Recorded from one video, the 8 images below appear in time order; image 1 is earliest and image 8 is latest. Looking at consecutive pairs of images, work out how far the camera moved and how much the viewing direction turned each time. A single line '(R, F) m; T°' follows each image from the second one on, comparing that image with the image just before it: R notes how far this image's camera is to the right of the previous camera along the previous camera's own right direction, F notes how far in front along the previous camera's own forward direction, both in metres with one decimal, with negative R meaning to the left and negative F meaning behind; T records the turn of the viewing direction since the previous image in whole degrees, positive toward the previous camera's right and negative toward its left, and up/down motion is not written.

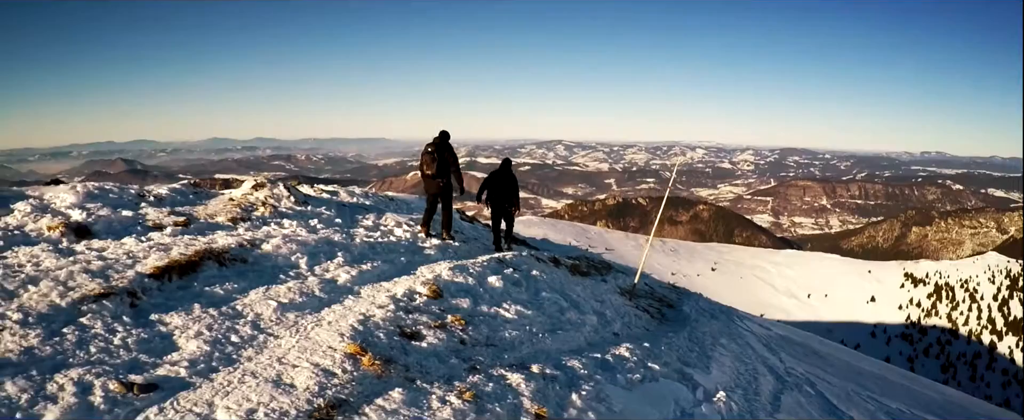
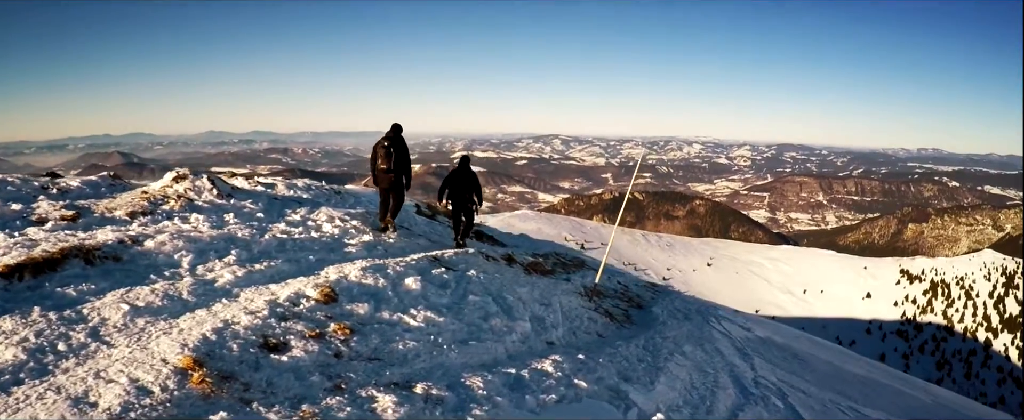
(+1.2, +1.1) m; 0°
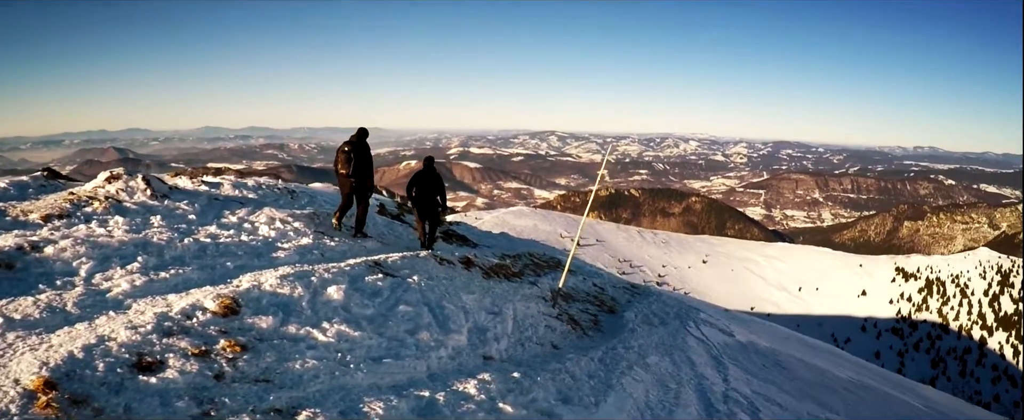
(+0.9, +0.7) m; 0°
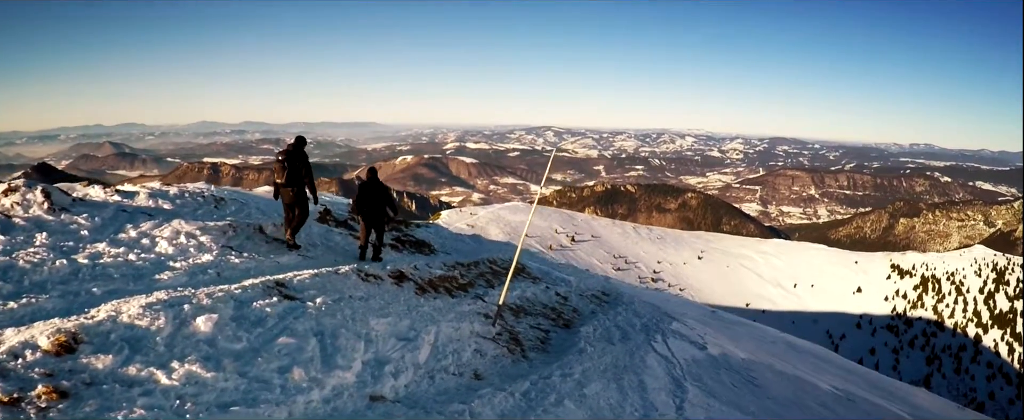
(+1.3, +0.8) m; 0°
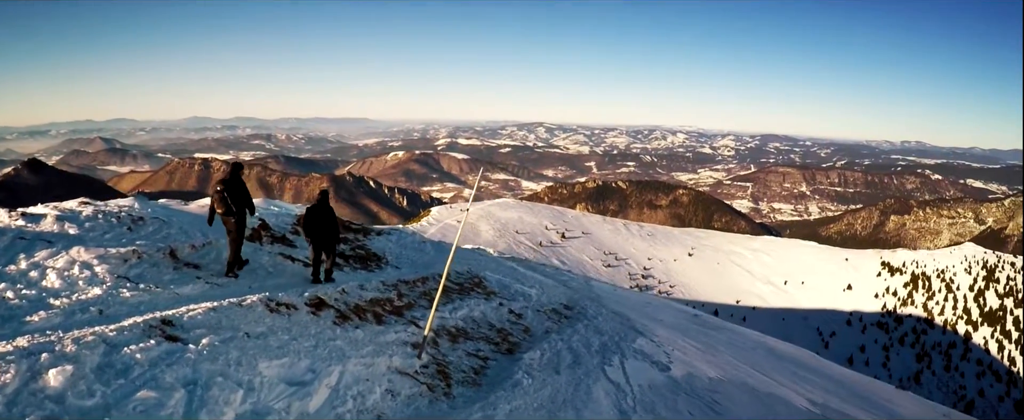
(+1.2, +0.7) m; +1°
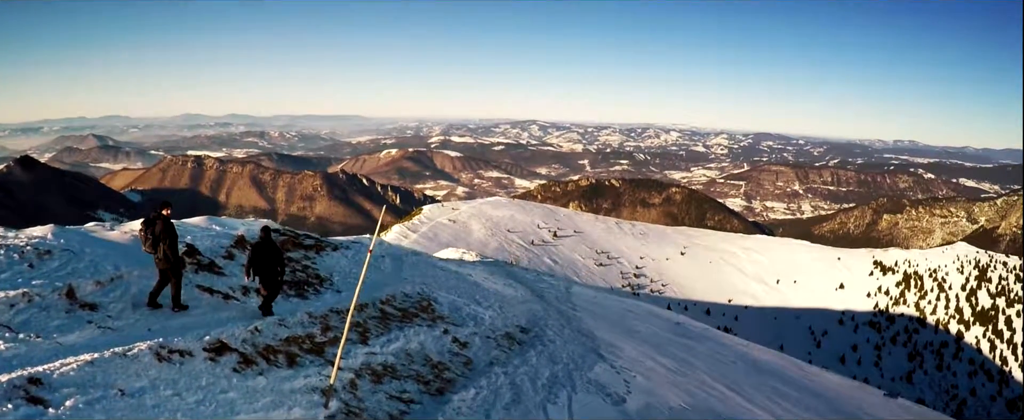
(+1.3, +0.8) m; 0°
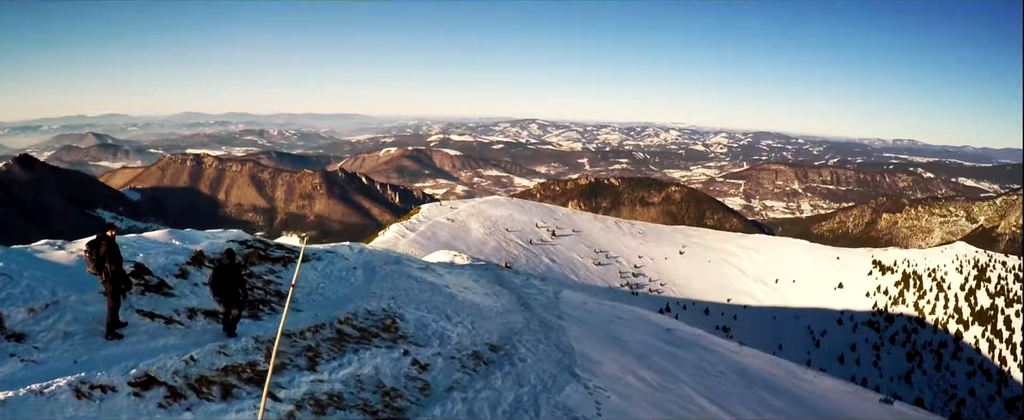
(+1.0, +0.5) m; 0°
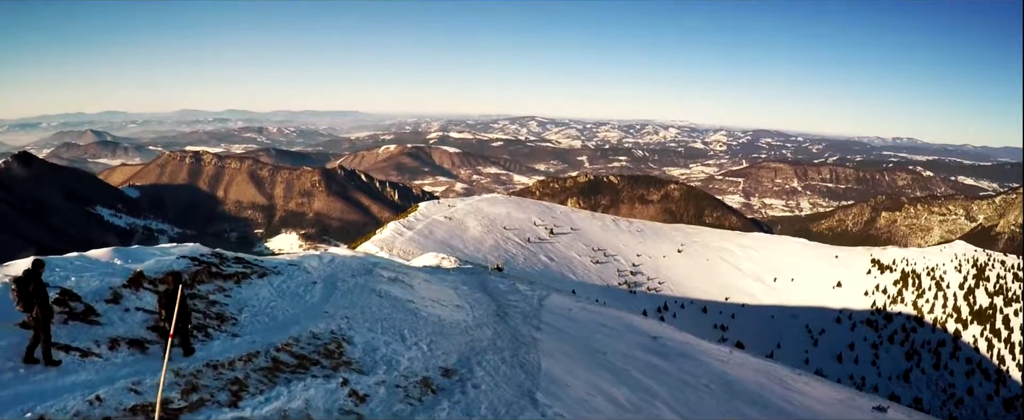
(+1.4, +0.6) m; 0°
